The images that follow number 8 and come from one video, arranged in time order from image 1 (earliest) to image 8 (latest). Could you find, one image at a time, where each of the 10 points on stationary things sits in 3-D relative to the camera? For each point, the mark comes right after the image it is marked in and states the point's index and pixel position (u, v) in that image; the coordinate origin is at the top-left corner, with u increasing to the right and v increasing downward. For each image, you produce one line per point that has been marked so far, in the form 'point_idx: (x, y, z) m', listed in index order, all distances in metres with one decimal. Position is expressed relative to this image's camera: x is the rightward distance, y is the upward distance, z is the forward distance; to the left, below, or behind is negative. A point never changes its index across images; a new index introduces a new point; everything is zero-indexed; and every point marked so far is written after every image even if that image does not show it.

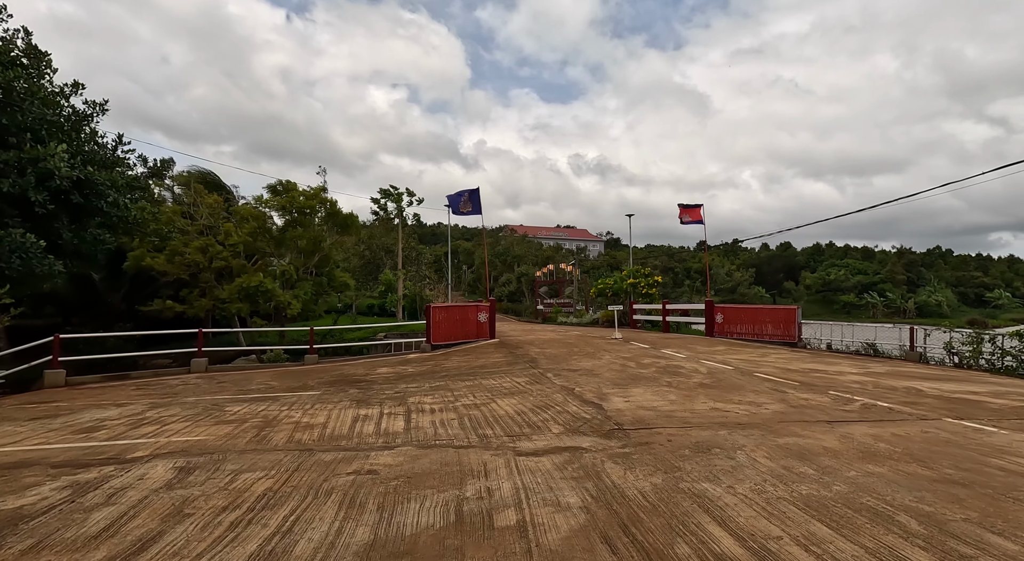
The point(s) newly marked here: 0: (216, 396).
0: (-5.2, -2.0, +8.8) m
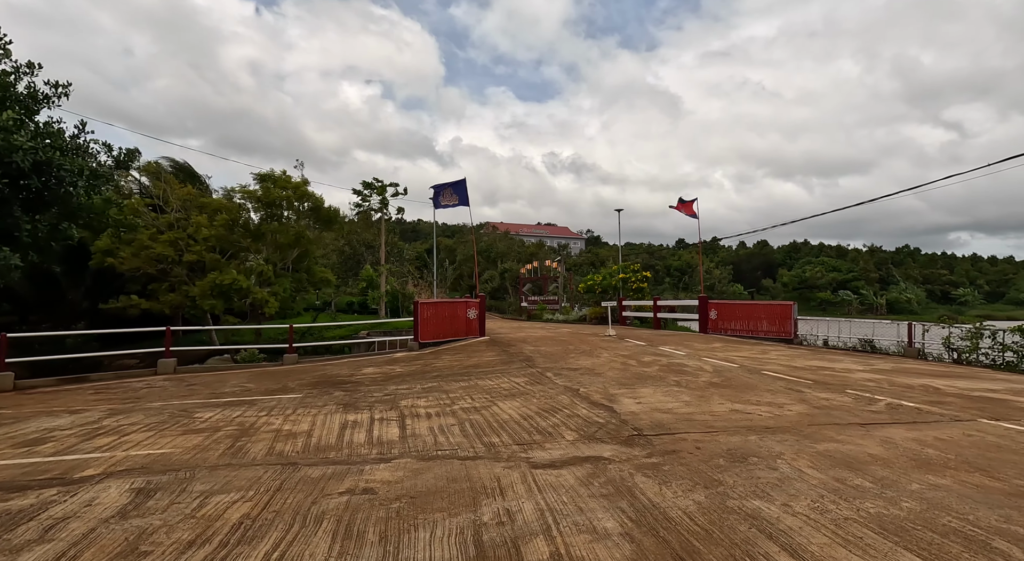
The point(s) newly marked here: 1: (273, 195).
0: (-5.2, -1.9, +7.9) m
1: (-9.3, +3.3, +19.6) m
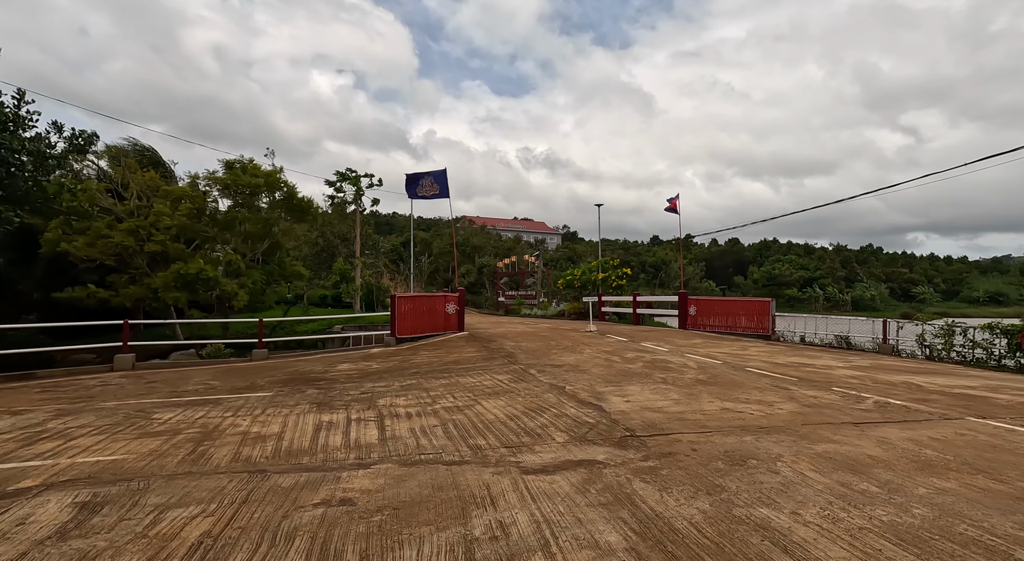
0: (-5.4, -1.8, +7.4) m
1: (-10.0, +3.6, +18.8) m
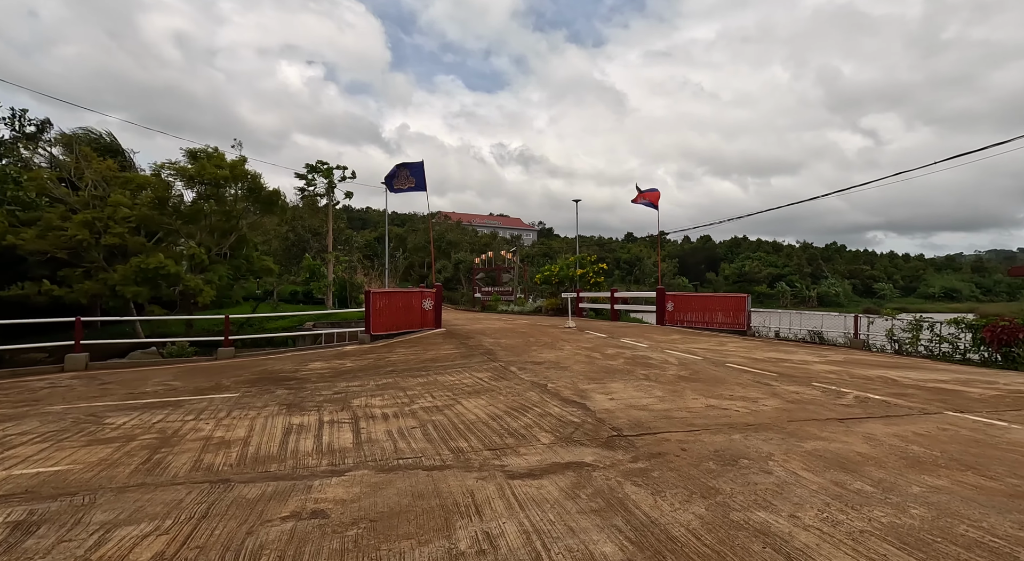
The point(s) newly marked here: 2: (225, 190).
0: (-5.7, -1.7, +6.9) m
1: (-10.9, +3.8, +18.0) m
2: (-10.9, +3.4, +19.0) m
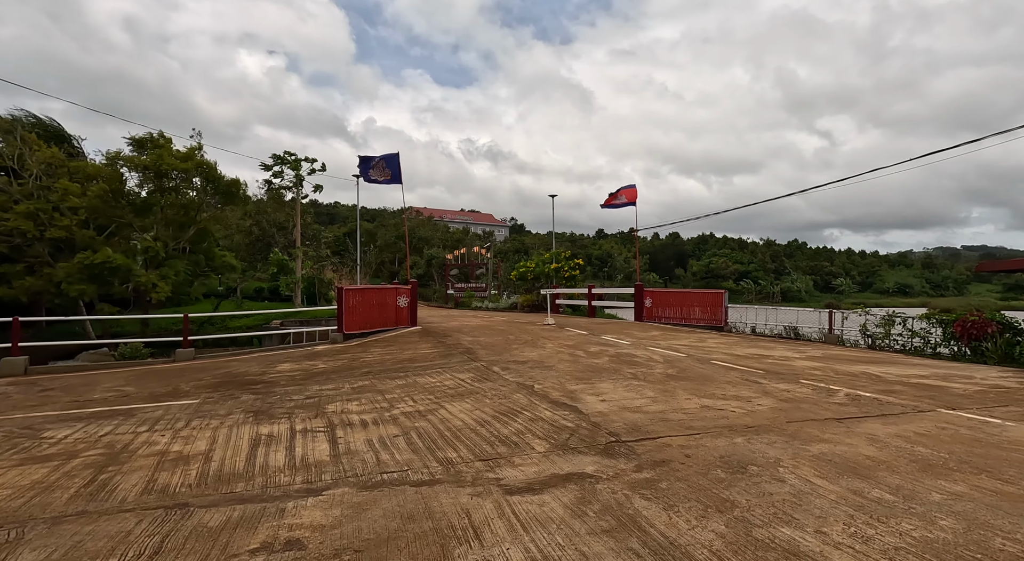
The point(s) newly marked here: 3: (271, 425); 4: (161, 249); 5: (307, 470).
0: (-5.9, -1.7, +6.2) m
1: (-11.7, +3.9, +16.9) m
2: (-11.7, +3.5, +17.9) m
3: (-2.7, -1.6, +5.7) m
4: (-11.9, +1.0, +17.2) m
5: (-1.7, -1.6, +4.3) m
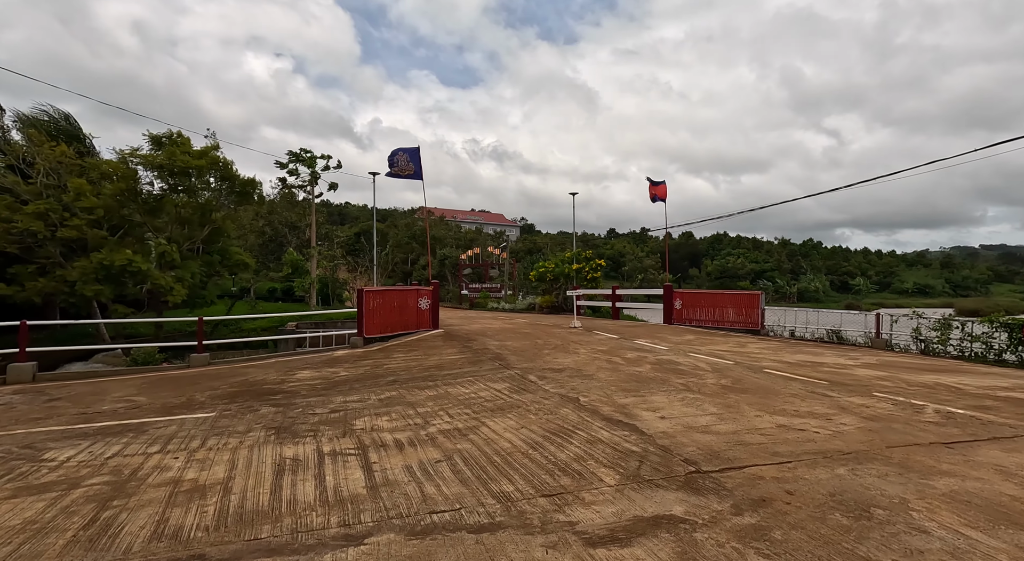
0: (-5.3, -1.7, +5.7) m
1: (-10.9, +3.9, +16.5) m
2: (-10.9, +3.5, +17.5) m
3: (-2.2, -1.7, +5.1) m
4: (-11.2, +1.0, +16.8) m
5: (-1.2, -1.6, +3.6) m
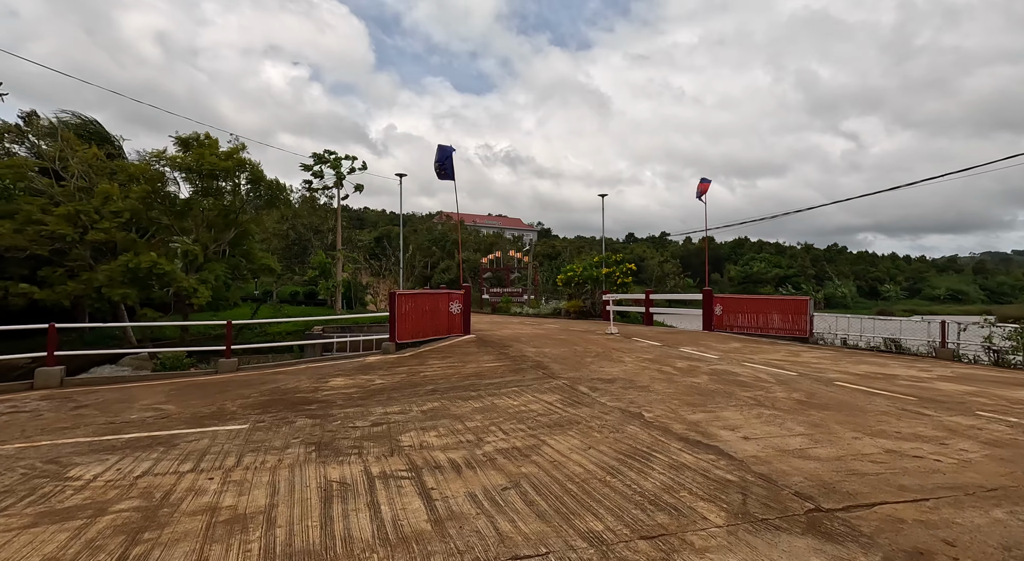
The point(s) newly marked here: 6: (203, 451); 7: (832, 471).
0: (-4.7, -1.7, +5.2) m
1: (-9.9, +3.8, +16.3) m
2: (-9.9, +3.4, +17.3) m
3: (-1.5, -1.7, +4.6) m
4: (-10.1, +0.9, +16.6) m
5: (-0.6, -1.6, +3.1) m
6: (-3.1, -1.7, +5.1) m
7: (+2.6, -1.6, +4.2) m
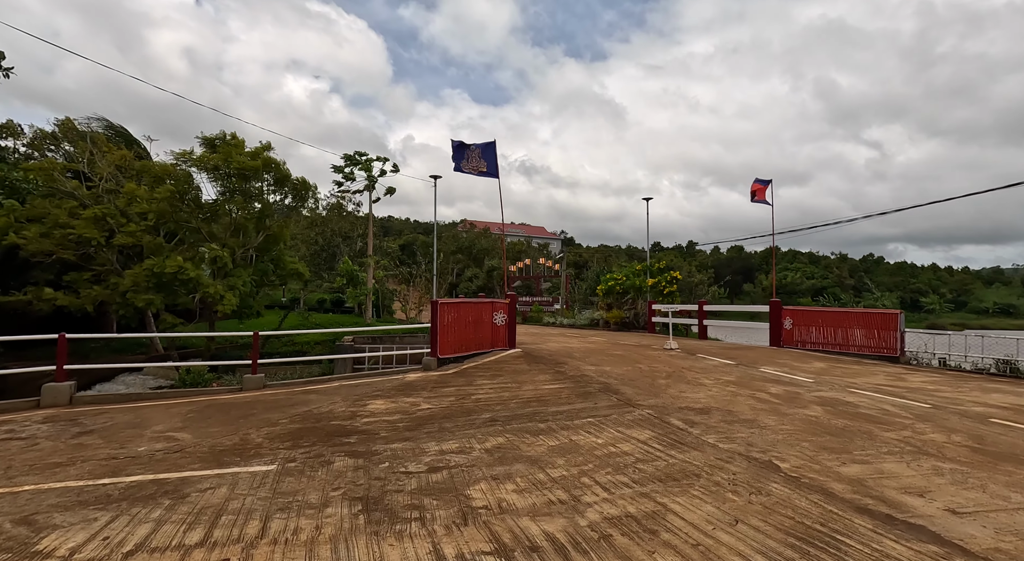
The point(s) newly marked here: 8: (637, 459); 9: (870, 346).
0: (-3.8, -1.7, +4.1) m
1: (-8.5, +3.6, +15.5) m
2: (-8.4, +3.2, +16.5) m
3: (-0.7, -1.7, +3.3) m
4: (-8.8, +0.7, +15.7) m
5: (+0.1, -1.7, +1.8) m
6: (-2.3, -1.8, +3.9) m
7: (+3.4, -1.7, +2.8) m
8: (+1.2, -1.7, +5.0) m
9: (+9.2, -1.7, +13.0) m
